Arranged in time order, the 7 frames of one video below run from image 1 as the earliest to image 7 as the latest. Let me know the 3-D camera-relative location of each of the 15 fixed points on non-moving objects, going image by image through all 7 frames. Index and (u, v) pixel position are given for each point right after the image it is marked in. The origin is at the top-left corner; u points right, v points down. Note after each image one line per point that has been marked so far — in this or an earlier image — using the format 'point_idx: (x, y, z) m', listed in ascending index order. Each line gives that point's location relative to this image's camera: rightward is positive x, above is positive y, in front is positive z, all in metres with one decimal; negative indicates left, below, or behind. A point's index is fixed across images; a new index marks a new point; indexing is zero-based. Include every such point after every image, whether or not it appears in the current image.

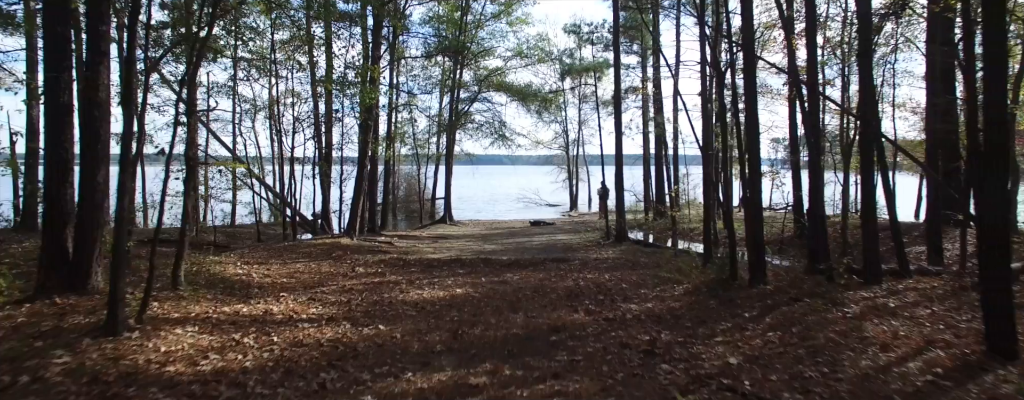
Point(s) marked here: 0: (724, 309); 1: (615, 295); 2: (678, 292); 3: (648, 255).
0: (+2.3, -1.2, +6.4) m
1: (+1.4, -1.4, +8.5) m
2: (+2.3, -1.3, +8.2) m
3: (+3.1, -1.3, +13.6) m
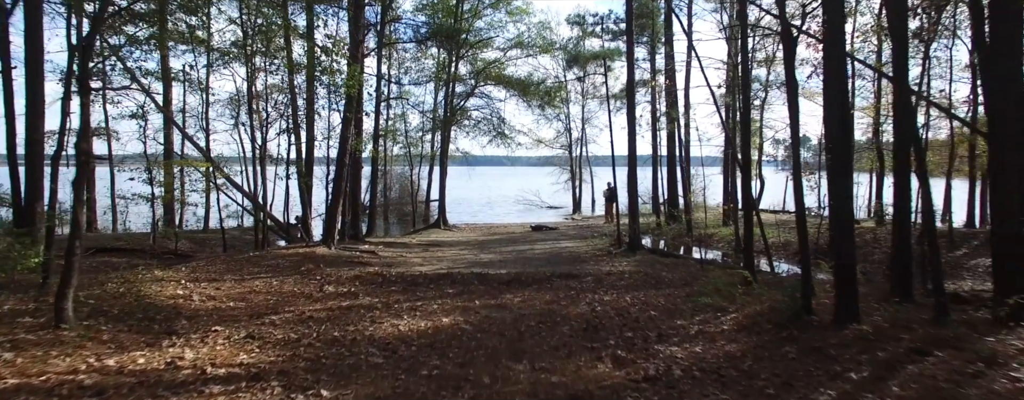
0: (+2.3, -1.2, +4.5) m
1: (+1.5, -1.4, +6.6) m
2: (+2.3, -1.4, +6.3) m
3: (+3.1, -1.4, +11.7) m
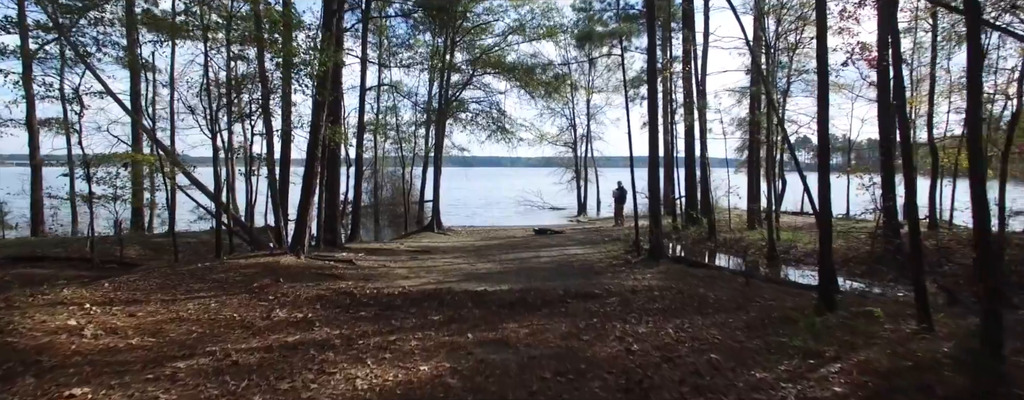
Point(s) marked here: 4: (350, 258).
0: (+2.3, -1.2, +2.4) m
1: (+1.5, -1.4, +4.4) m
2: (+2.4, -1.3, +4.2) m
3: (+3.1, -1.4, +9.6) m
4: (-3.5, -1.3, +13.0) m
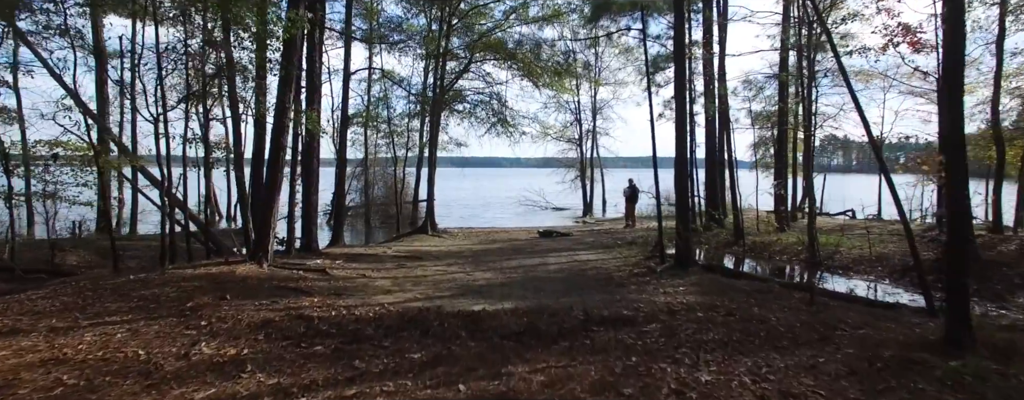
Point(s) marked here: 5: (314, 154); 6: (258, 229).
0: (+2.4, -1.2, +0.4) m
1: (+1.6, -1.4, +2.5) m
2: (+2.4, -1.3, +2.2) m
3: (+3.2, -1.3, +7.6) m
4: (-3.5, -1.2, +11.1) m
5: (-4.2, +0.9, +12.6) m
6: (-4.3, -0.5, +10.2) m
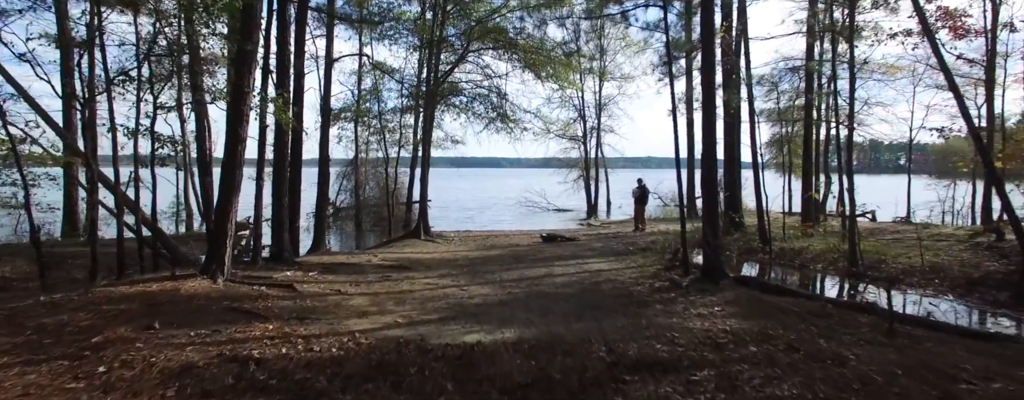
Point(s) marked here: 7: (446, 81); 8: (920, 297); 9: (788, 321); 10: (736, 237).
0: (+2.4, -1.2, -1.2) m
1: (+1.6, -1.4, +0.9) m
2: (+2.5, -1.3, +0.6) m
3: (+3.2, -1.4, +6.0) m
4: (-3.4, -1.3, +9.5) m
5: (-4.2, +0.9, +11.0) m
6: (-4.3, -0.5, +8.7) m
7: (-2.1, +3.8, +19.4) m
8: (+6.7, -1.6, +9.9) m
9: (+3.2, -1.4, +7.0) m
10: (+5.8, -0.9, +15.5) m
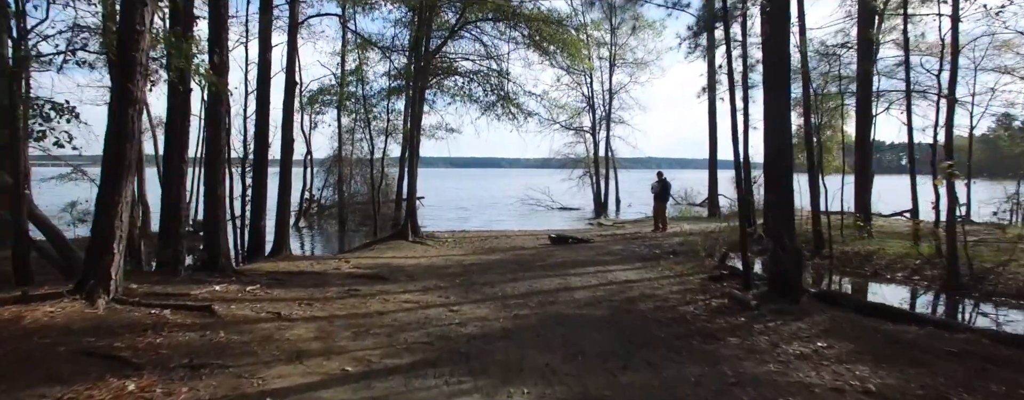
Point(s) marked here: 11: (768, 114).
0: (+2.5, -1.1, -3.8) m
1: (+1.7, -1.3, -1.7) m
2: (+2.5, -1.2, -1.9) m
3: (+3.3, -1.2, +3.5) m
4: (-3.3, -1.1, +6.9) m
5: (-4.1, +1.0, +8.5) m
6: (-4.2, -0.4, +6.1) m
7: (-2.0, +4.0, +16.8) m
8: (+6.8, -1.5, +7.3) m
9: (+3.3, -1.3, +4.5) m
10: (+5.9, -0.8, +12.9) m
11: (+3.2, +1.1, +7.5) m
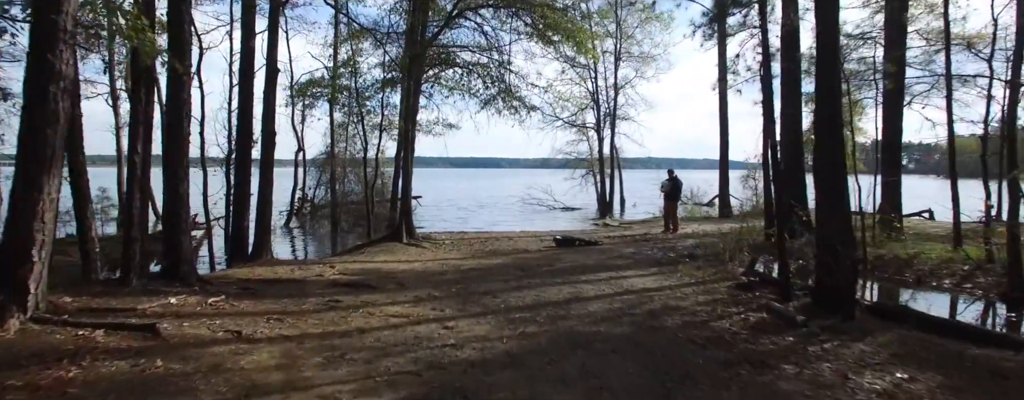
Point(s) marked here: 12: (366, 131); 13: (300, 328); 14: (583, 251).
0: (+2.6, -1.0, -4.8) m
1: (+1.8, -1.2, -2.8) m
2: (+2.6, -1.2, -3.0) m
3: (+3.4, -1.2, +2.4) m
4: (-3.3, -1.1, +5.8) m
5: (-4.0, +1.1, +7.4) m
6: (-4.1, -0.4, +5.0) m
7: (-2.0, +4.0, +15.8) m
8: (+6.9, -1.4, +6.2) m
9: (+3.4, -1.3, +3.4) m
10: (+5.9, -0.8, +11.9) m
11: (+3.2, +1.1, +6.4) m
12: (-4.6, +2.2, +18.9) m
13: (-2.1, -1.2, +6.0) m
14: (+1.5, -1.1, +12.7) m
